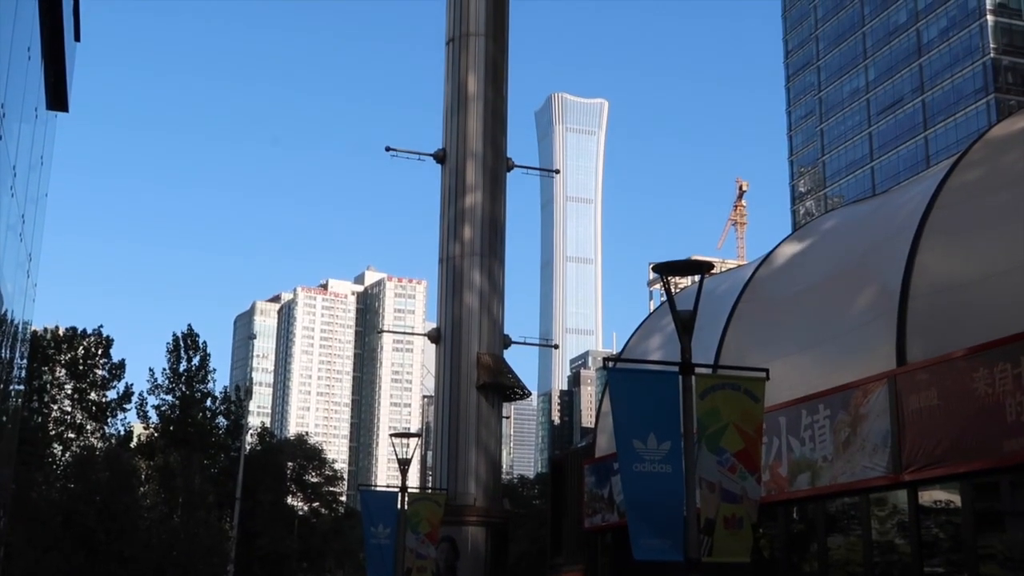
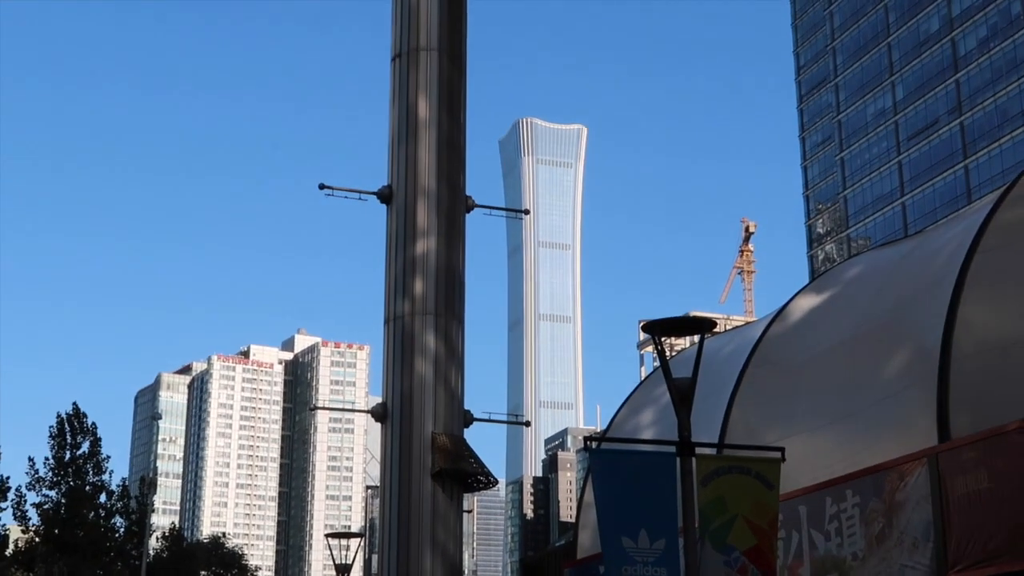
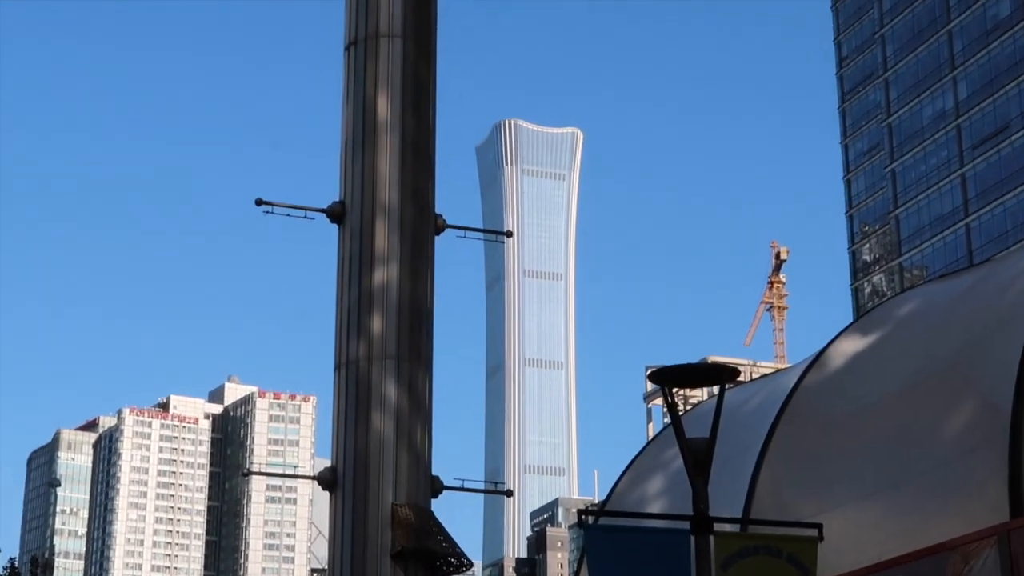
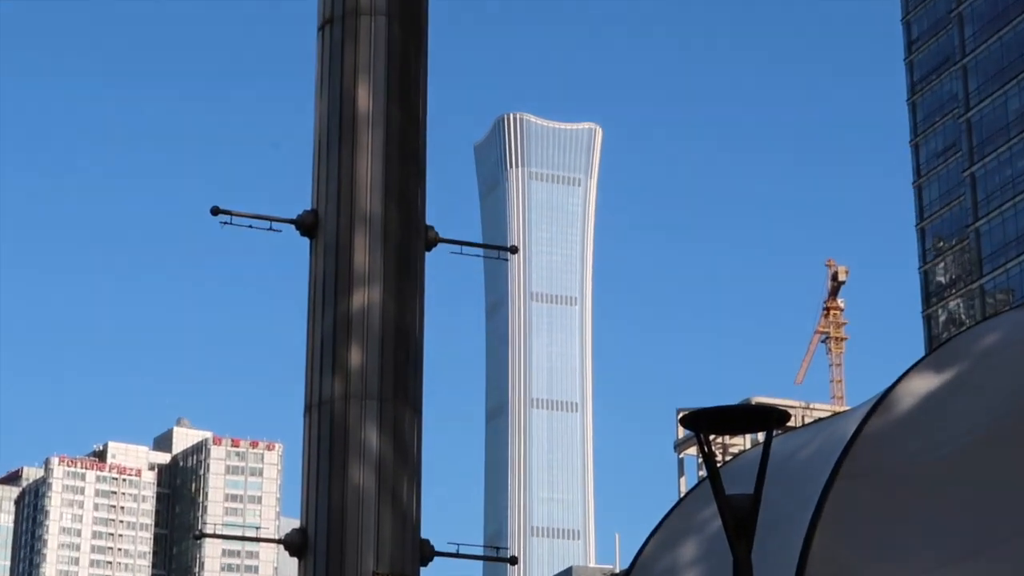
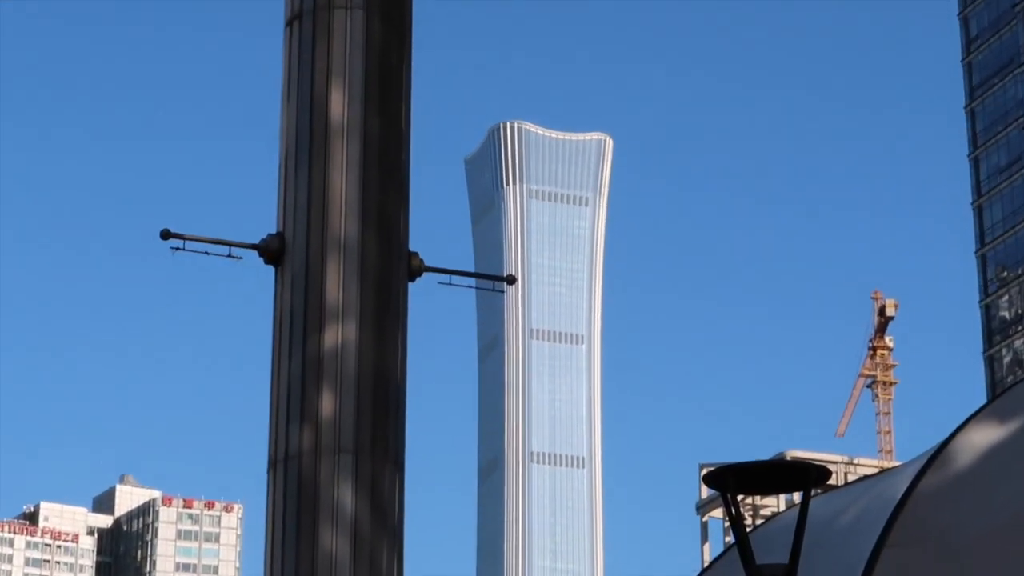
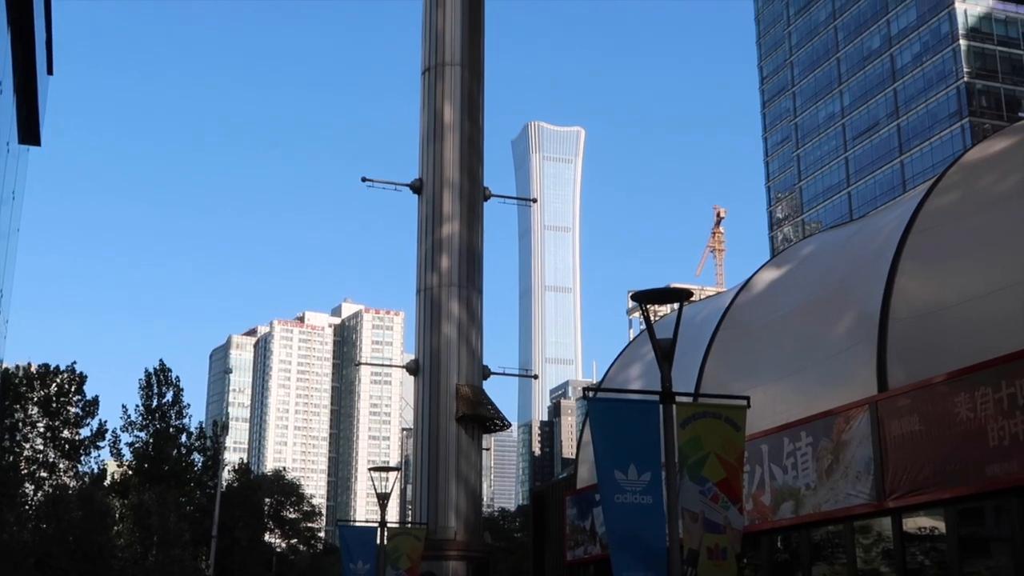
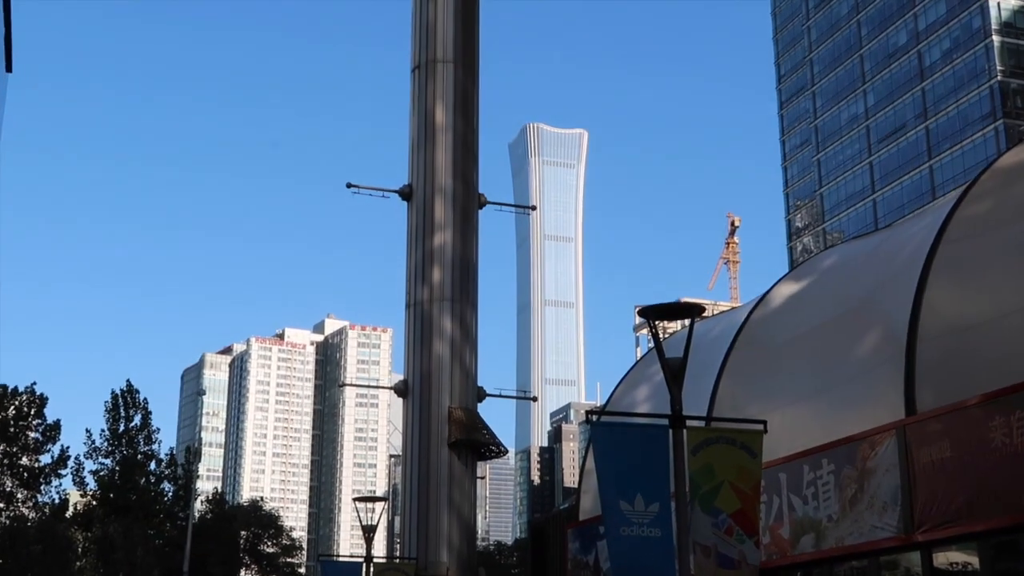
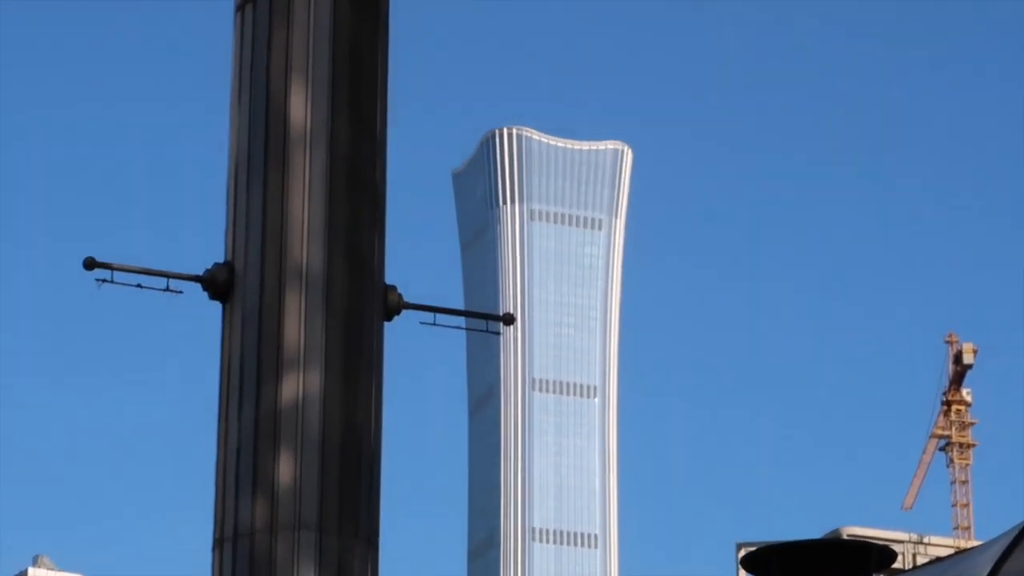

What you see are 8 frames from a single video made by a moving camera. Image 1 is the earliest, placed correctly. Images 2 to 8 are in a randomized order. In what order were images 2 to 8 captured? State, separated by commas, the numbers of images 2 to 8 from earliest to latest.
6, 7, 2, 3, 4, 5, 8
